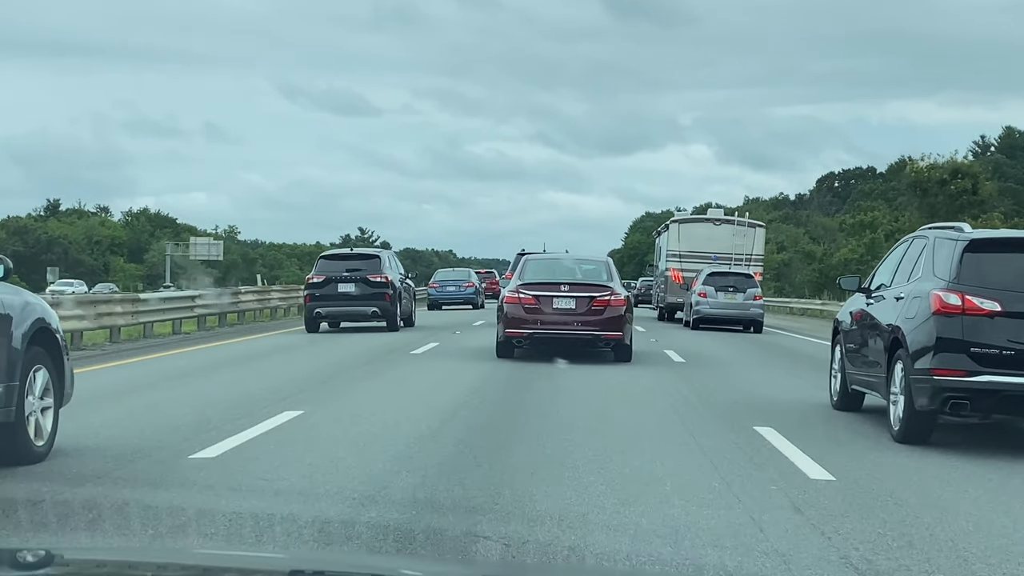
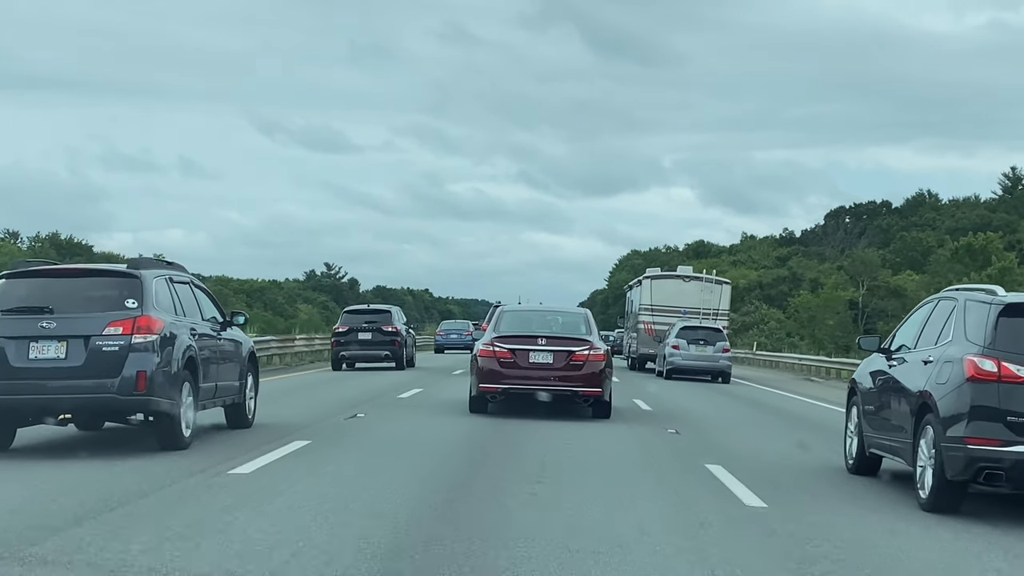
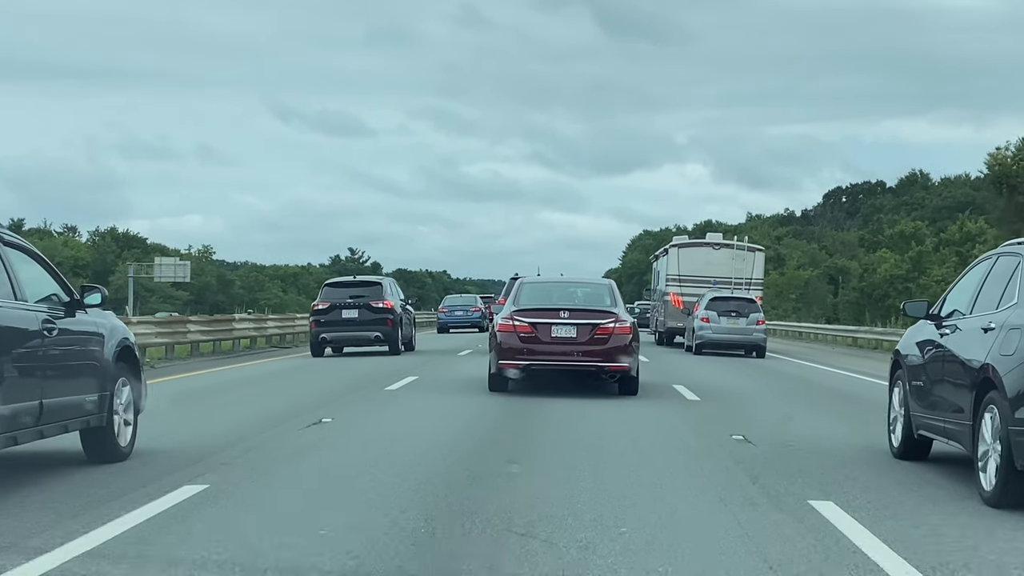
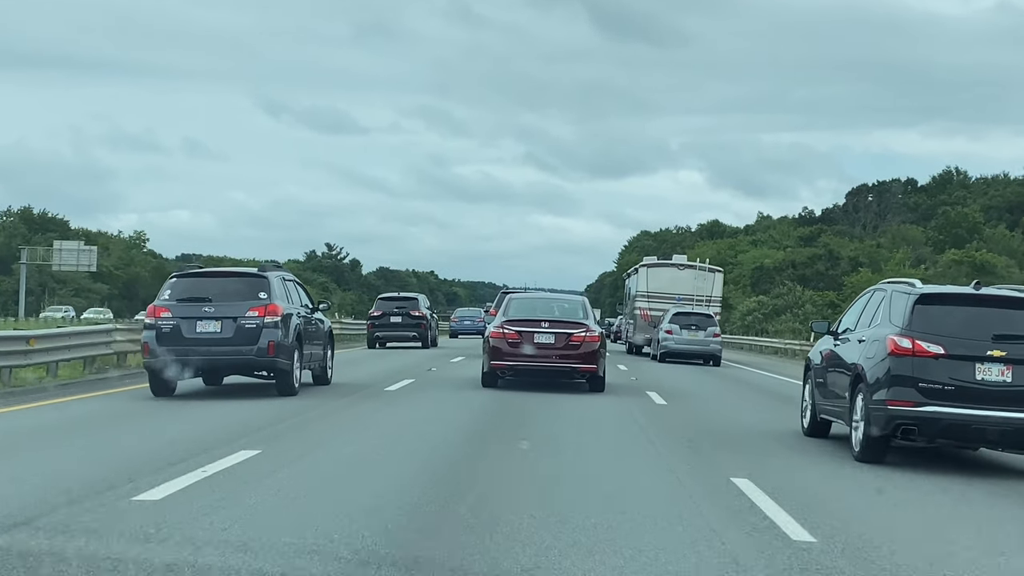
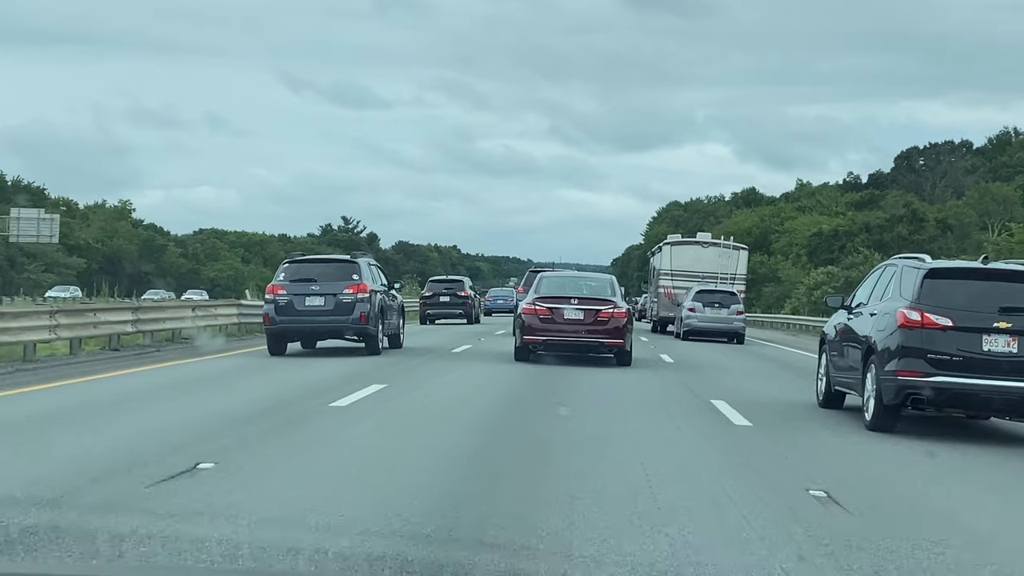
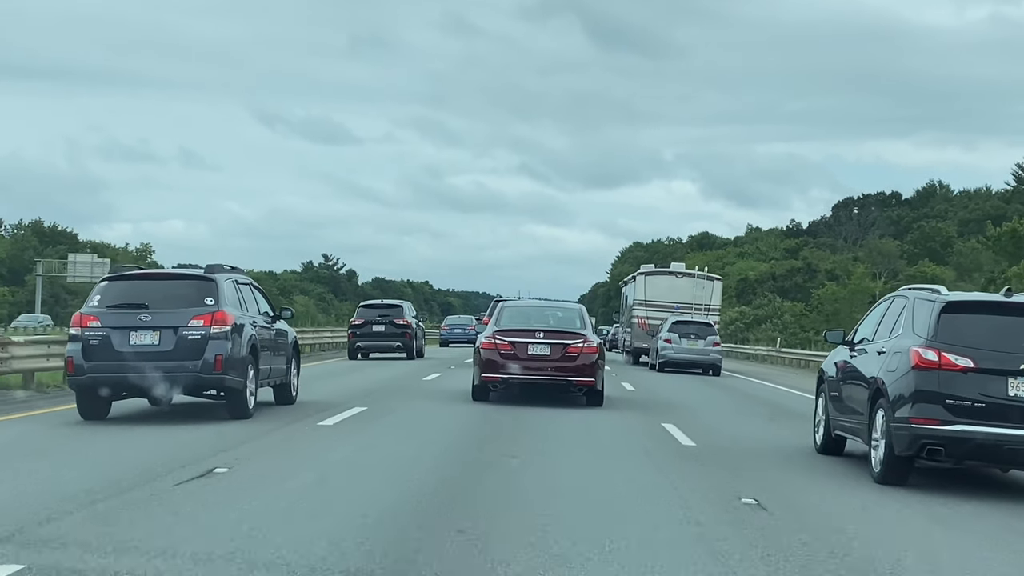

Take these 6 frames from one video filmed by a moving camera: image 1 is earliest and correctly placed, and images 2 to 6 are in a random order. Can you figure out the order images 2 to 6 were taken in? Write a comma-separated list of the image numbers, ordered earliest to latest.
3, 2, 6, 4, 5
